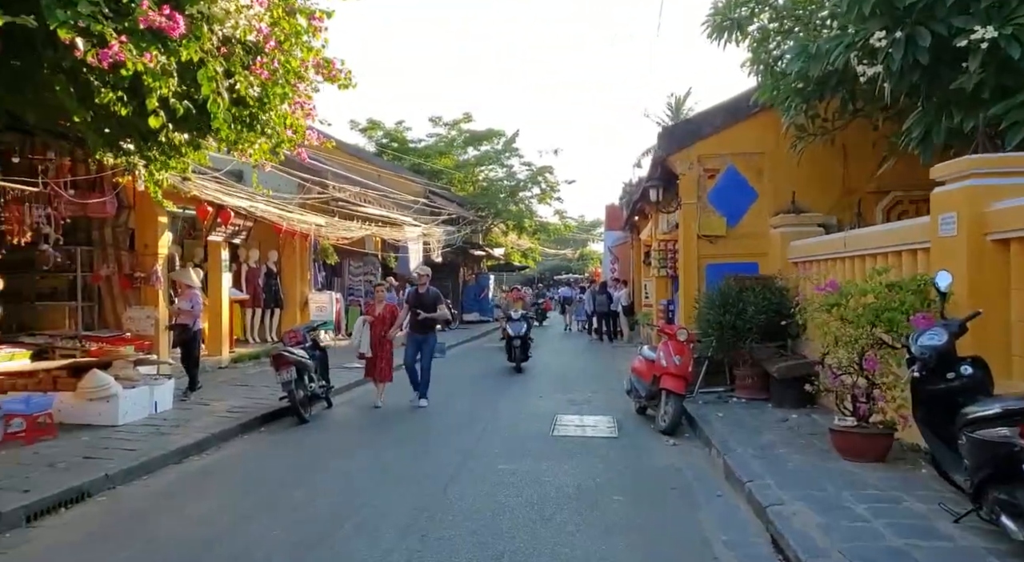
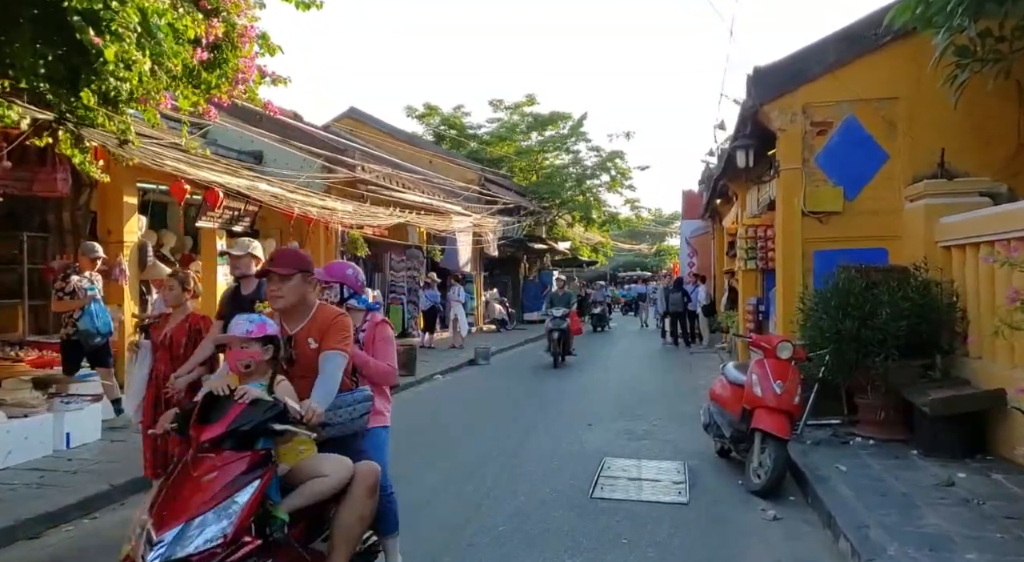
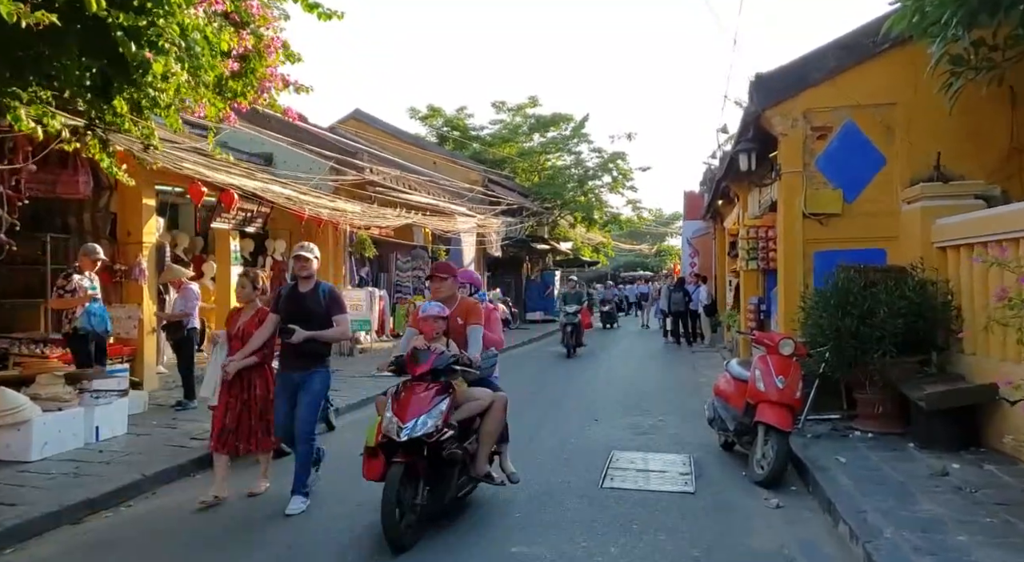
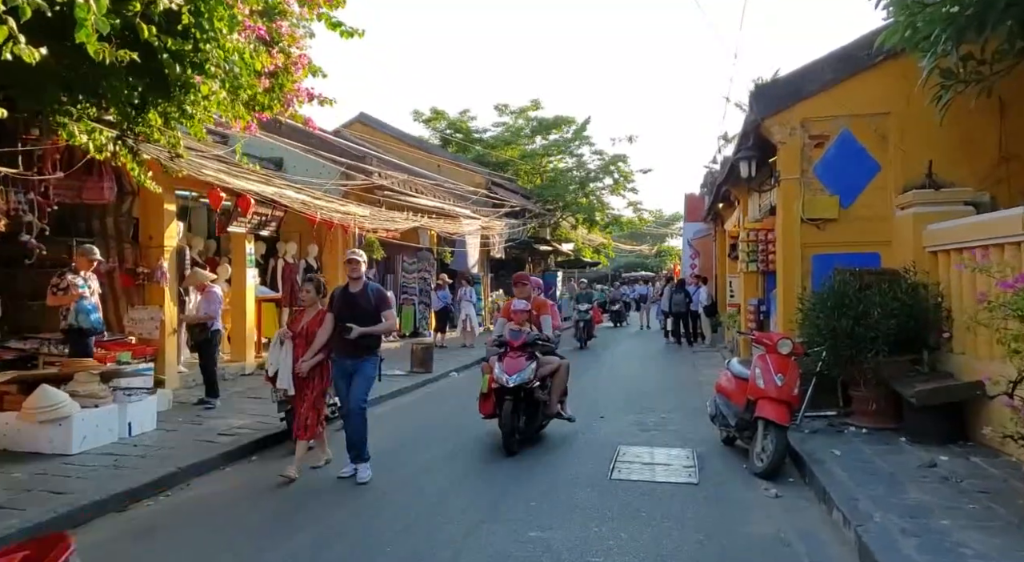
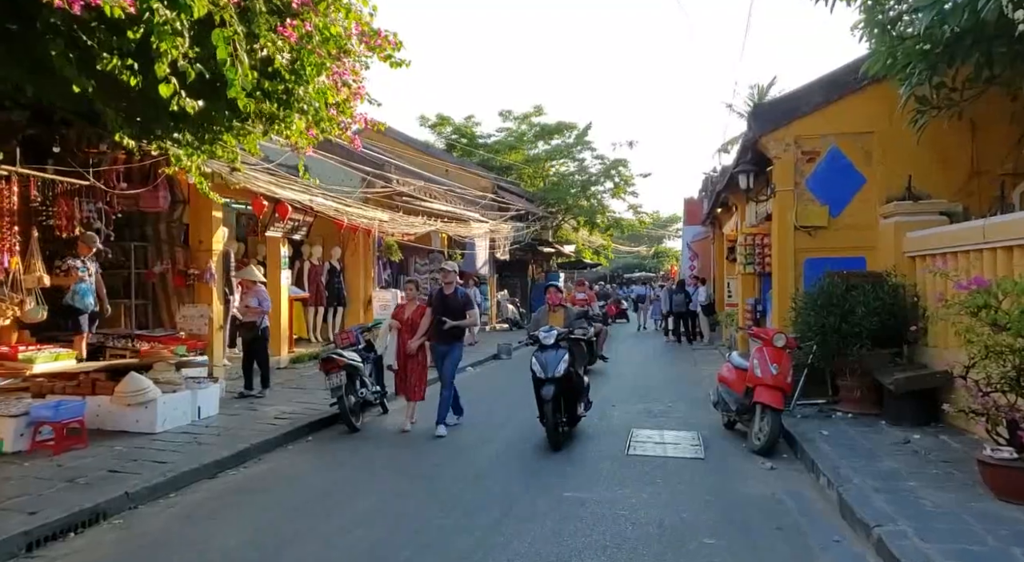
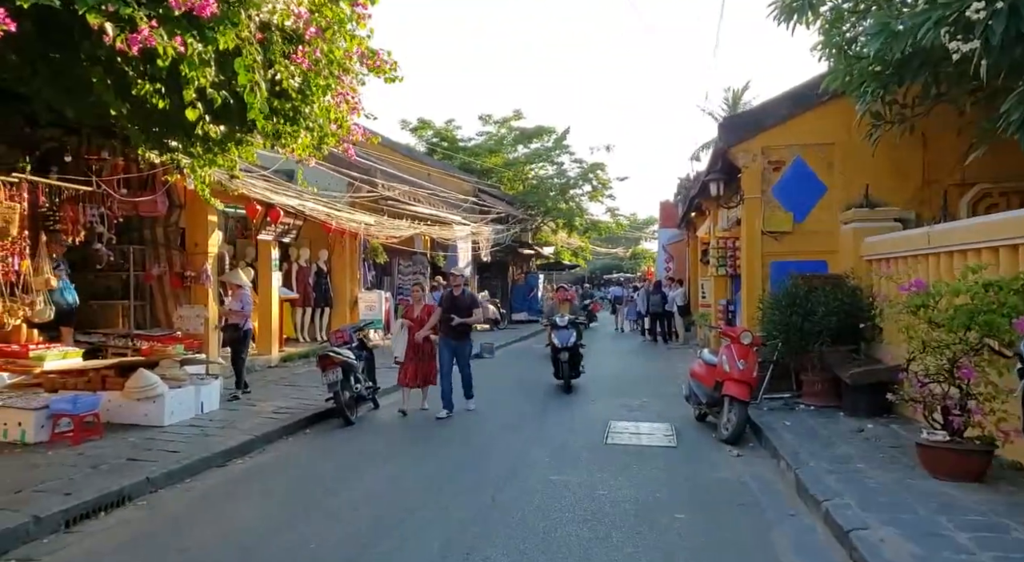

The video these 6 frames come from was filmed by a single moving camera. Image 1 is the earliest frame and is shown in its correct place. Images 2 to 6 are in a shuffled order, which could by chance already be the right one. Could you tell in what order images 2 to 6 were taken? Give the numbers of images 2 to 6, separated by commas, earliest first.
6, 5, 4, 3, 2
